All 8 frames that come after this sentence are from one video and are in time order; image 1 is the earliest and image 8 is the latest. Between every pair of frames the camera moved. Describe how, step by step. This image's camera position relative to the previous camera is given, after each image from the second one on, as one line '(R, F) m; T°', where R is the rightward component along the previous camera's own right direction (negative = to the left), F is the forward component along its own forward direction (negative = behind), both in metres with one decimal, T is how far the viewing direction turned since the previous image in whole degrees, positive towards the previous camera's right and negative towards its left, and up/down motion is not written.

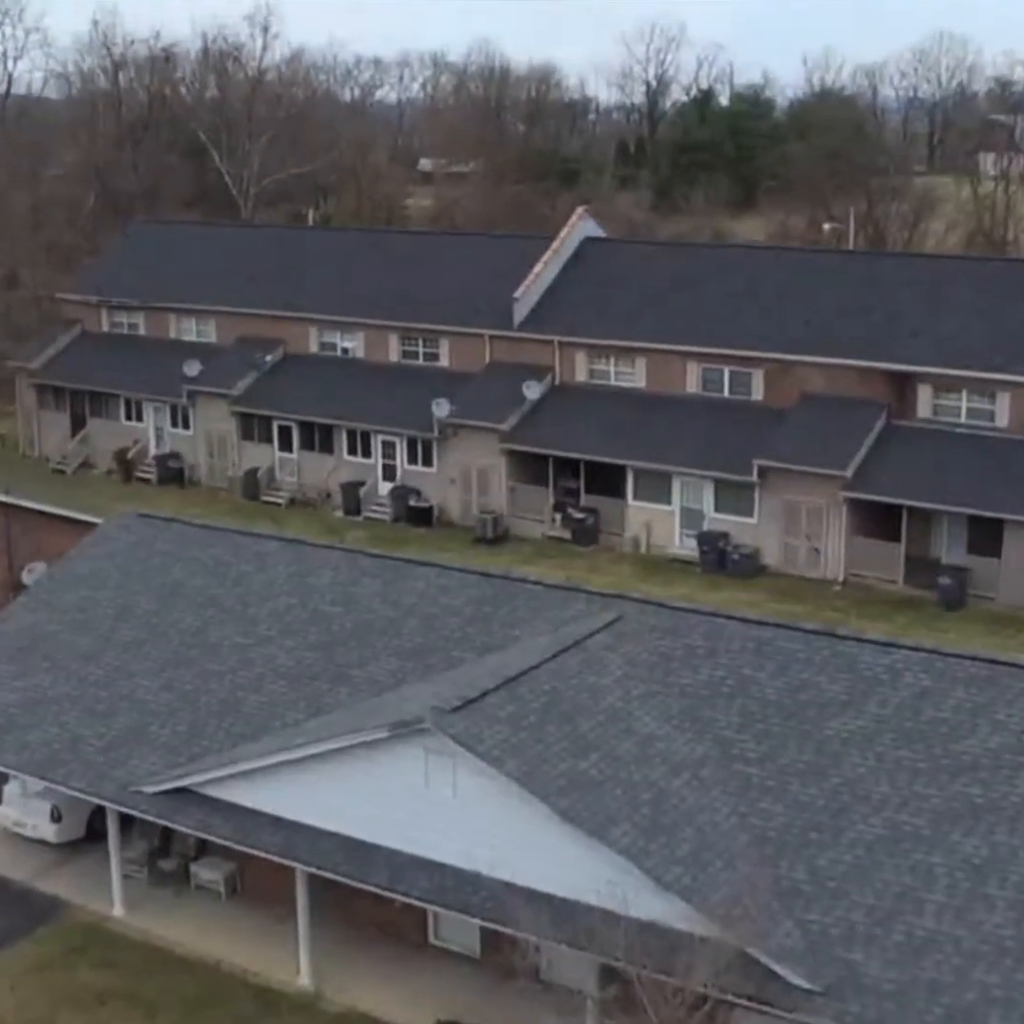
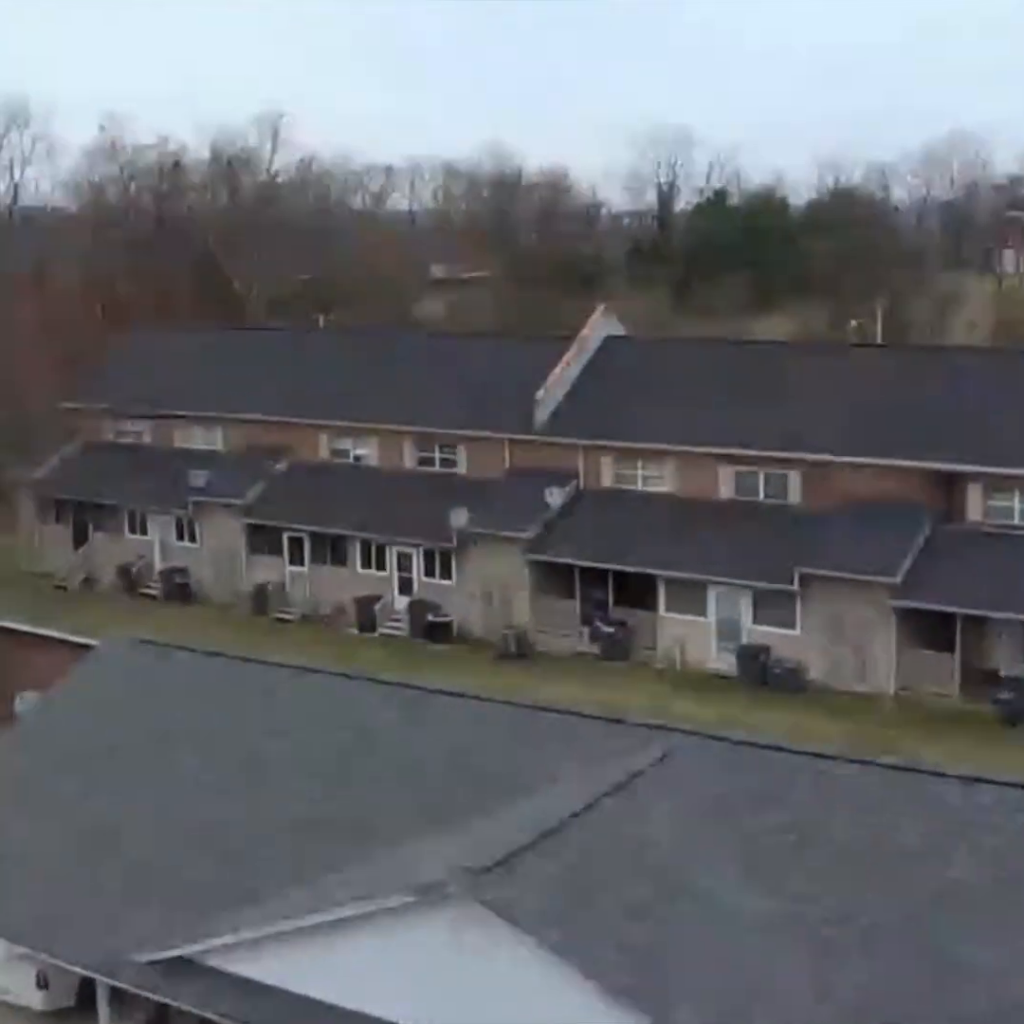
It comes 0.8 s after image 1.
(-0.2, +2.0) m; -1°
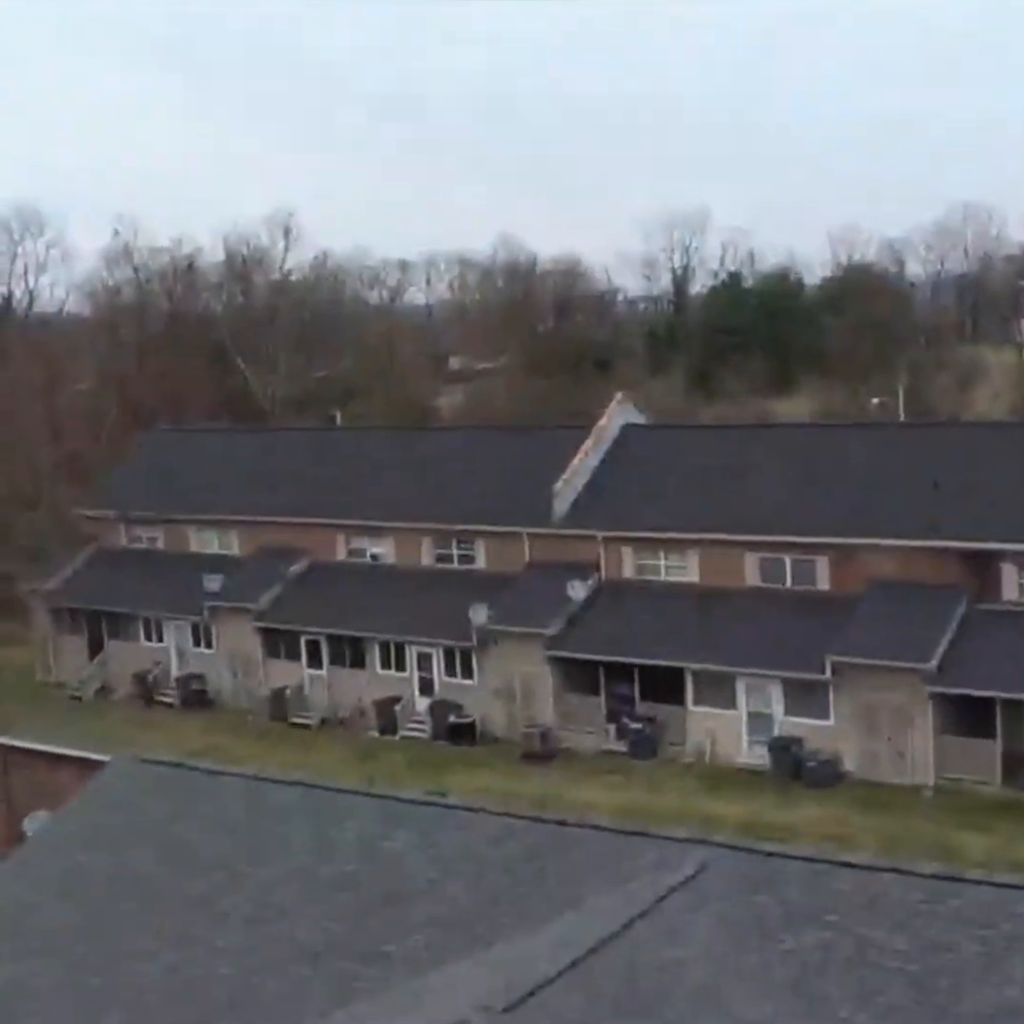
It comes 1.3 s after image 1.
(+0.2, +0.8) m; -1°
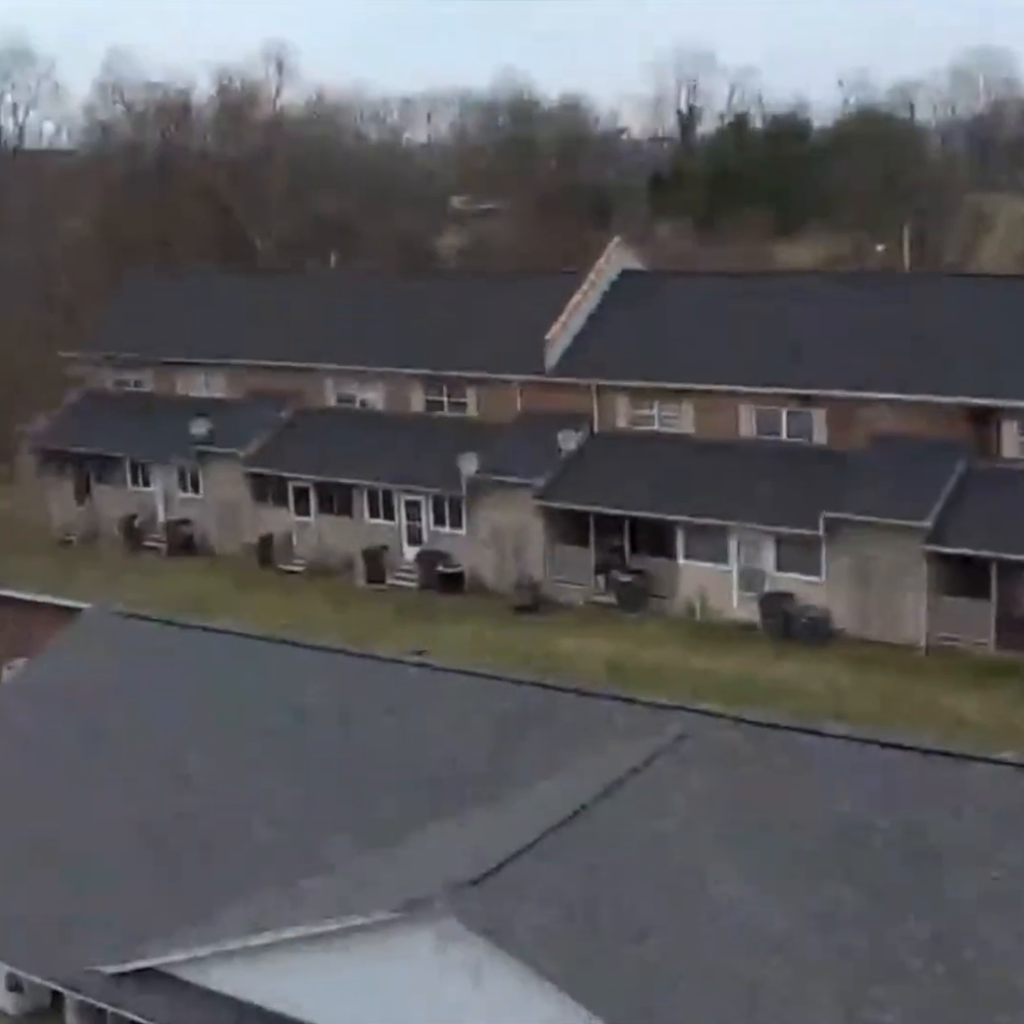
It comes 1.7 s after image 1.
(+0.2, +0.8) m; 0°
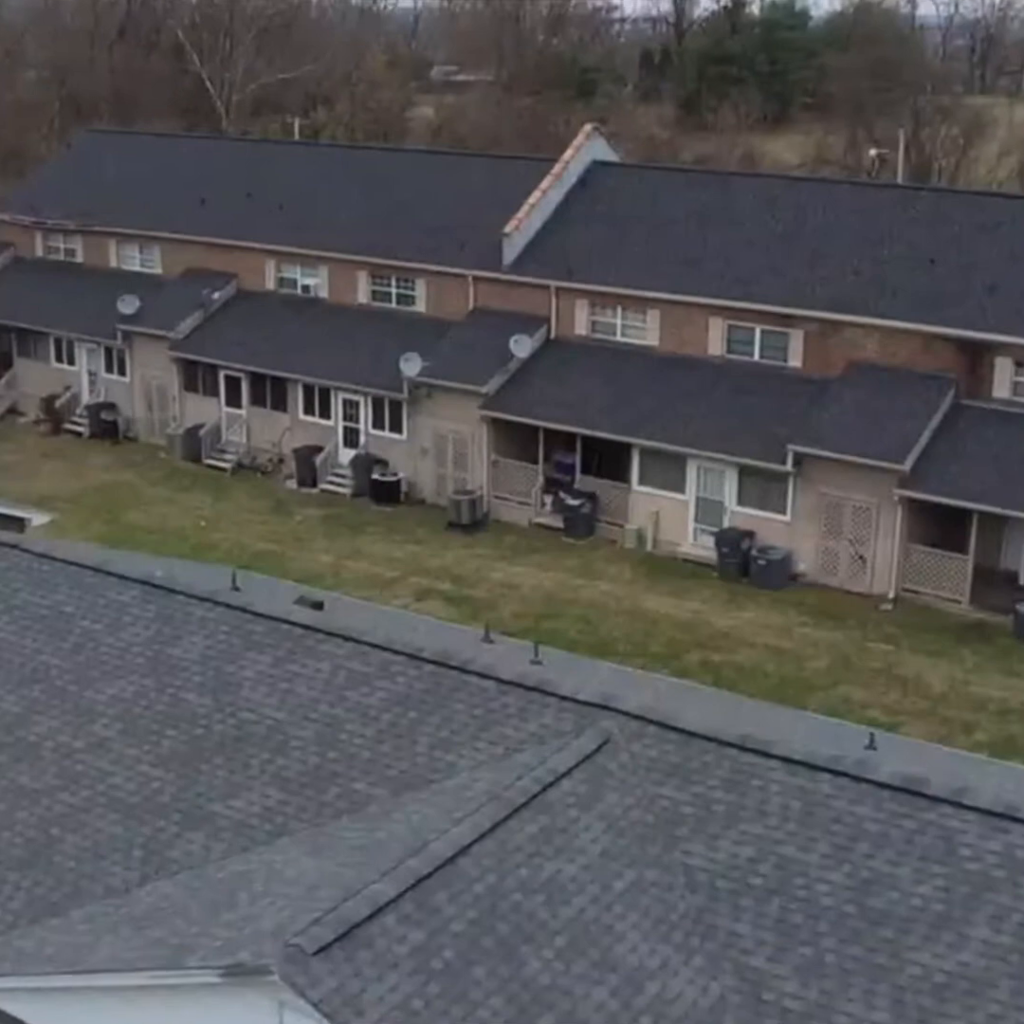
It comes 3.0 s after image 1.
(+0.6, +2.7) m; +1°
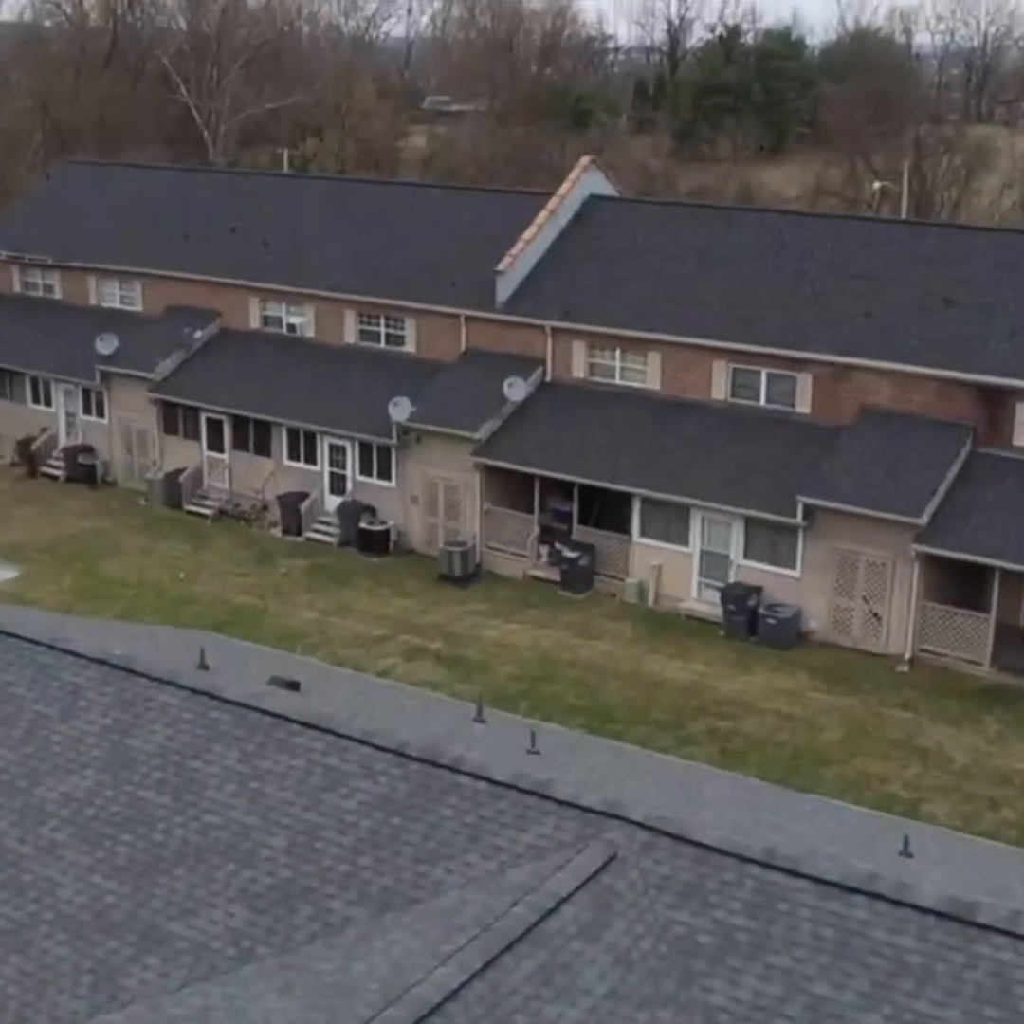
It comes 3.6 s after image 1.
(0.0, +1.5) m; 0°
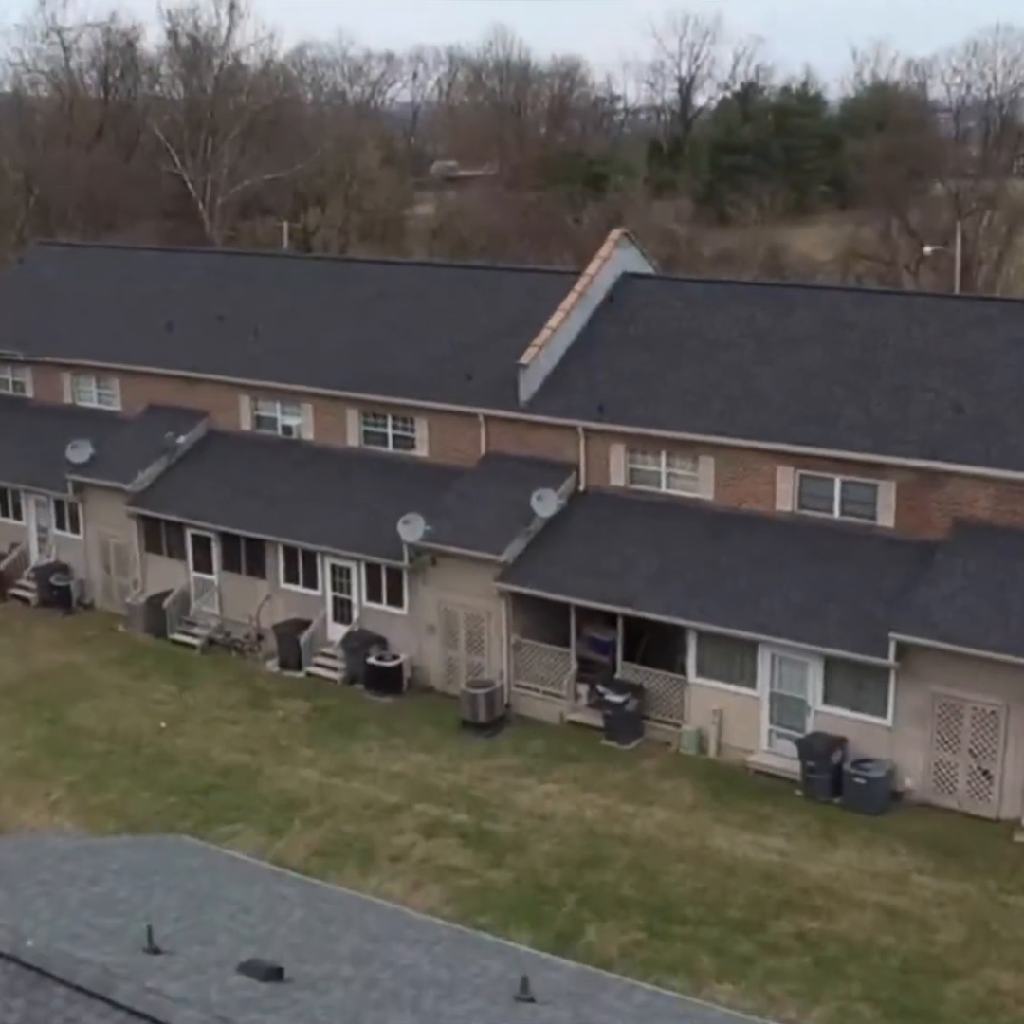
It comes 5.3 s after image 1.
(-0.3, +4.1) m; 0°
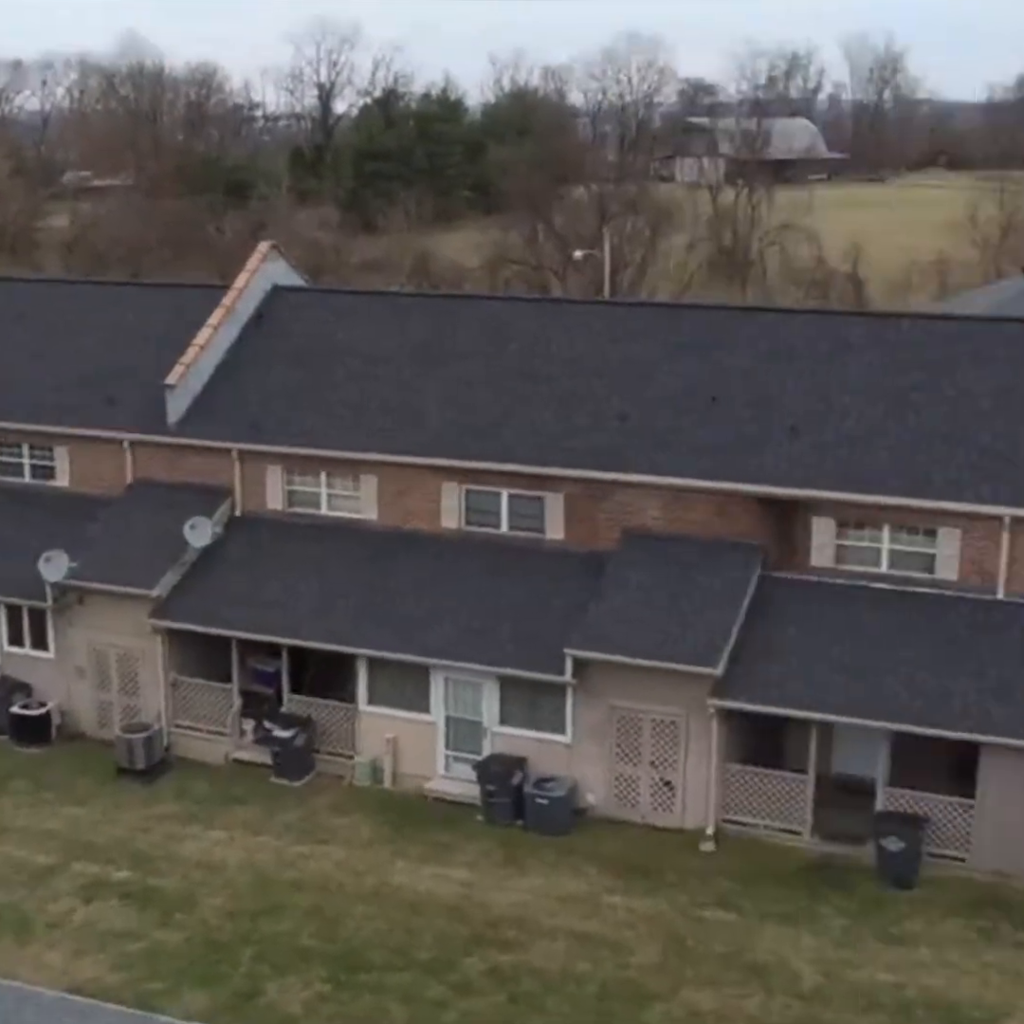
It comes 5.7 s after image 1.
(+0.1, +1.2) m; +13°
